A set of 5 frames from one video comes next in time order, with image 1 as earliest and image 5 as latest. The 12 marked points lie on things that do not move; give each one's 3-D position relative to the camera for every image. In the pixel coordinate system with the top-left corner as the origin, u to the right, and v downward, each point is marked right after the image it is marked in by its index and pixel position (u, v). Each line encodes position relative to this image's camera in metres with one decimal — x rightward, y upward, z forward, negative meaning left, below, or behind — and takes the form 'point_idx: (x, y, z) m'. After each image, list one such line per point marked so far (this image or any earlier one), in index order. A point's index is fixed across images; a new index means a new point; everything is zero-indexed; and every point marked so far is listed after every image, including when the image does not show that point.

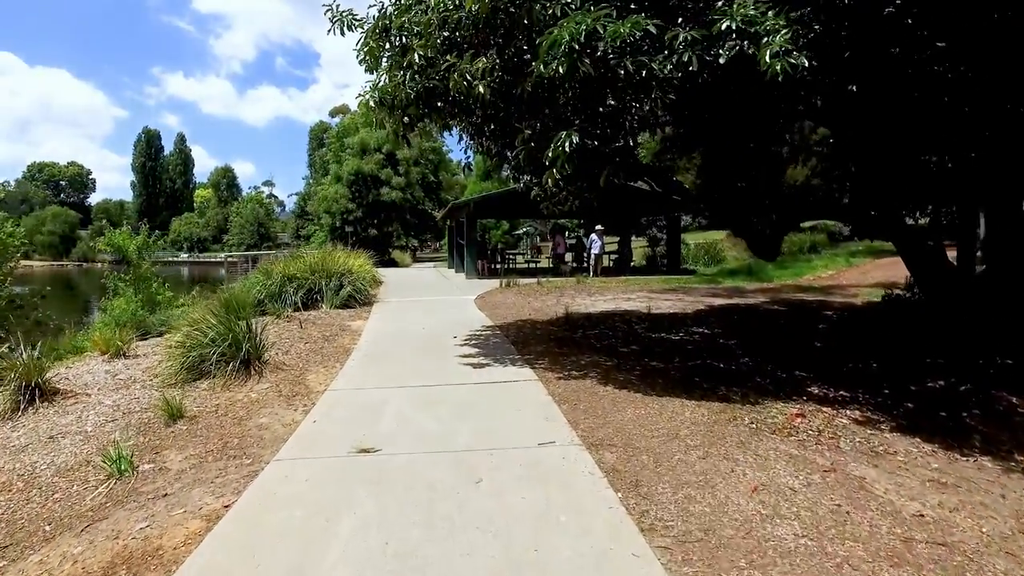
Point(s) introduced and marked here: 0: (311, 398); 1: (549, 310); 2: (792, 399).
0: (-1.9, -1.1, +6.2) m
1: (+0.8, -0.5, +13.4) m
2: (+2.8, -1.1, +6.3) m
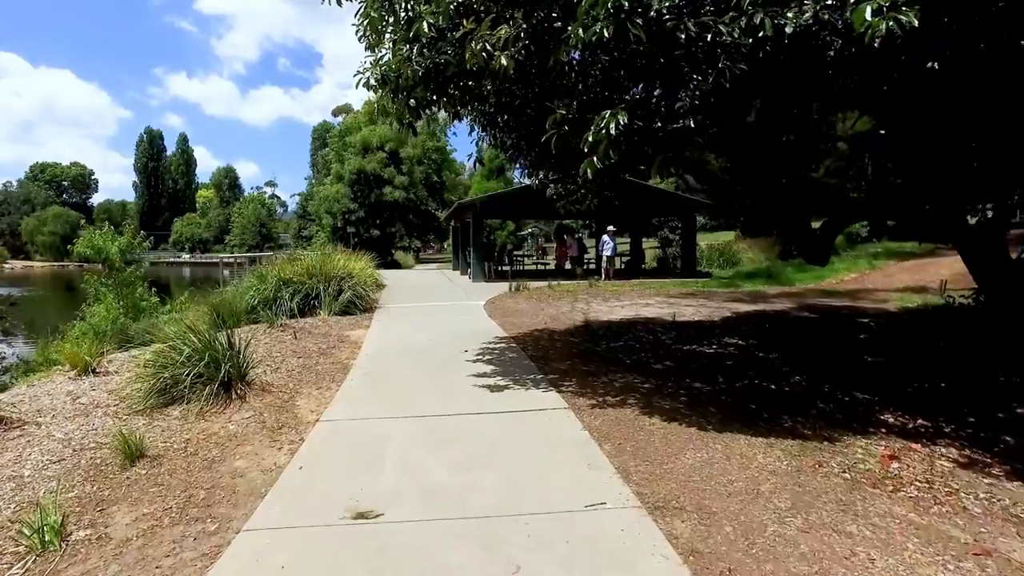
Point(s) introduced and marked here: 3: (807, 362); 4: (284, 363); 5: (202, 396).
0: (-1.7, -1.2, +5.2) m
1: (+1.0, -0.6, +12.4) m
2: (+3.0, -1.2, +5.3) m
3: (+4.0, -1.0, +8.7) m
4: (-2.8, -0.9, +7.7) m
5: (-2.9, -1.0, +6.0) m
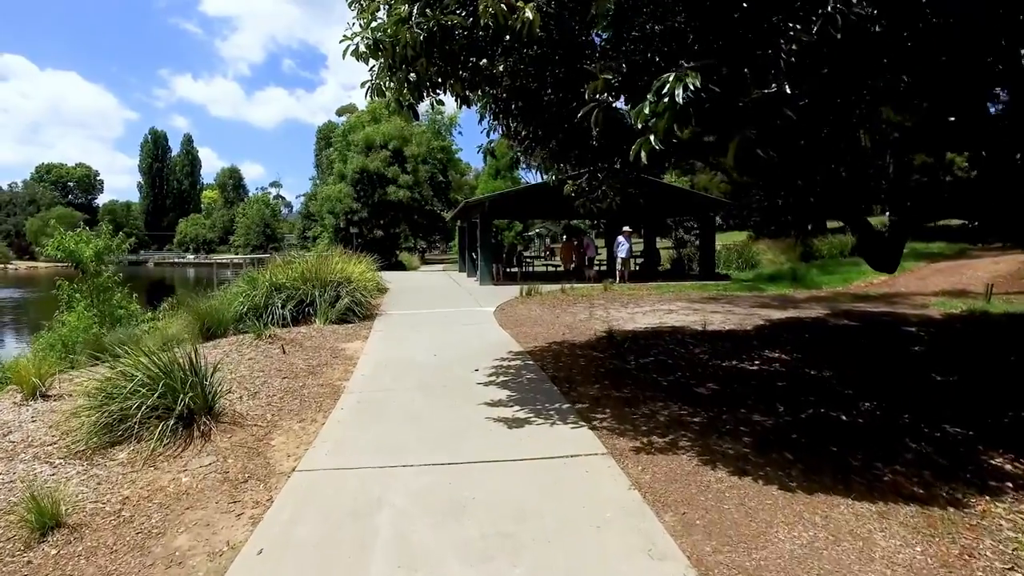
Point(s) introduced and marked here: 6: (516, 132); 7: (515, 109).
0: (-1.5, -1.3, +4.1) m
1: (+1.3, -0.7, +11.3) m
2: (+3.2, -1.3, +4.2) m
3: (+4.2, -1.1, +7.5) m
4: (-2.6, -1.0, +6.6) m
5: (-2.7, -1.1, +4.9) m
6: (+0.1, +2.0, +8.4) m
7: (0.0, +2.2, +8.0) m
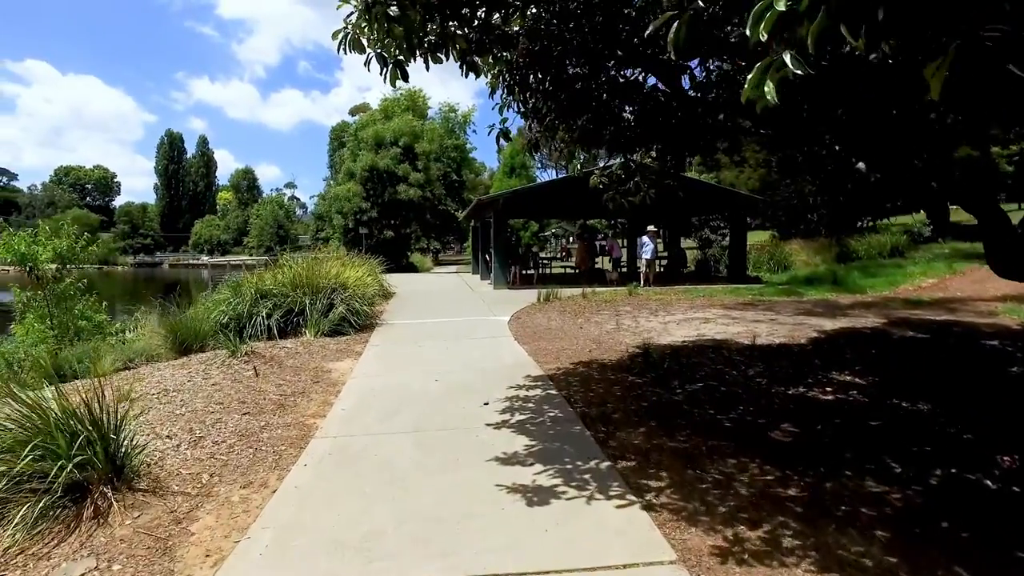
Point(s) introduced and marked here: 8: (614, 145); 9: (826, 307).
0: (-1.5, -1.4, +2.6) m
1: (+1.5, -0.8, +9.7) m
2: (+3.2, -1.4, +2.6) m
3: (+4.4, -1.2, +5.9) m
4: (-2.4, -1.1, +5.2) m
5: (-2.6, -1.2, +3.4) m
6: (+0.3, +1.9, +6.9) m
7: (+0.2, +2.1, +6.5) m
8: (+1.1, +1.5, +6.8) m
9: (+7.6, -0.4, +15.5) m
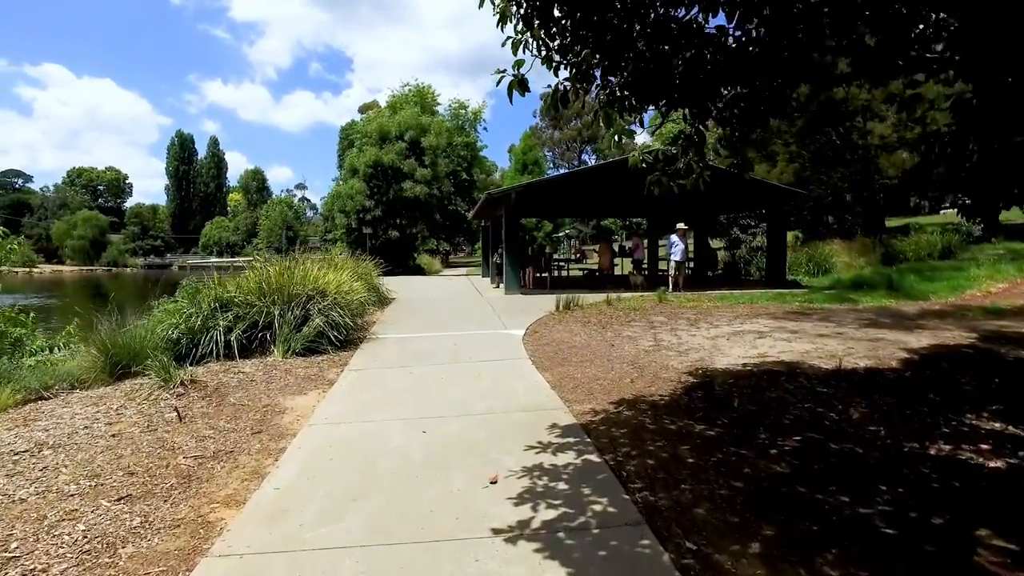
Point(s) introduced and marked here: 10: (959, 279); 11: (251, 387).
0: (-1.4, -1.5, +0.6) m
1: (+1.7, -0.9, +7.6) m
2: (+3.3, -1.5, +0.4) m
3: (+4.5, -1.3, +3.8) m
4: (-2.3, -1.2, +3.2) m
5: (-2.5, -1.3, +1.4) m
6: (+0.4, +1.8, +4.8) m
7: (+0.4, +2.0, +4.4) m
8: (+1.2, +1.4, +4.7) m
9: (+7.9, -0.6, +13.2) m
10: (+12.5, +0.2, +17.8) m
11: (-2.8, -1.0, +6.8) m
